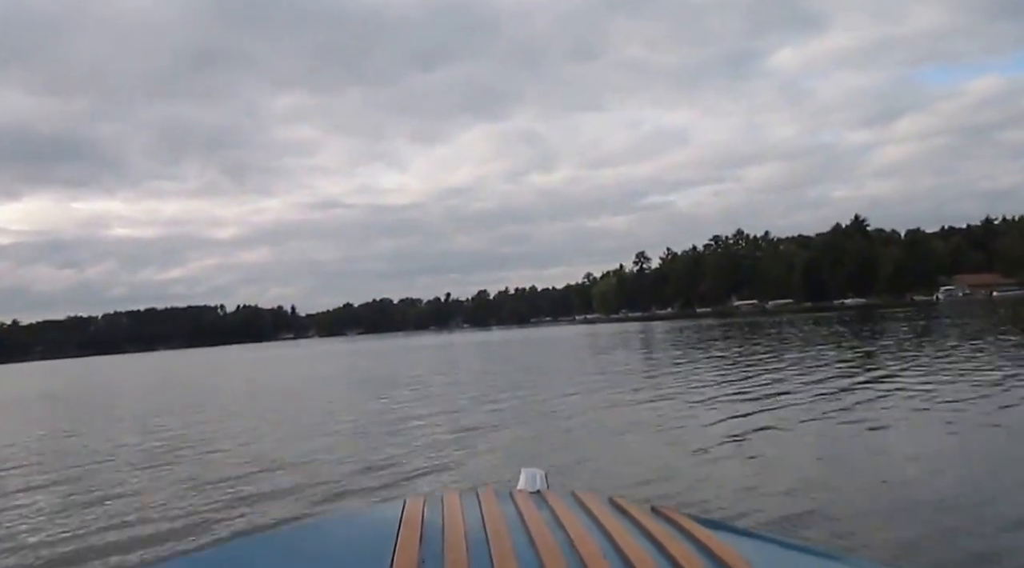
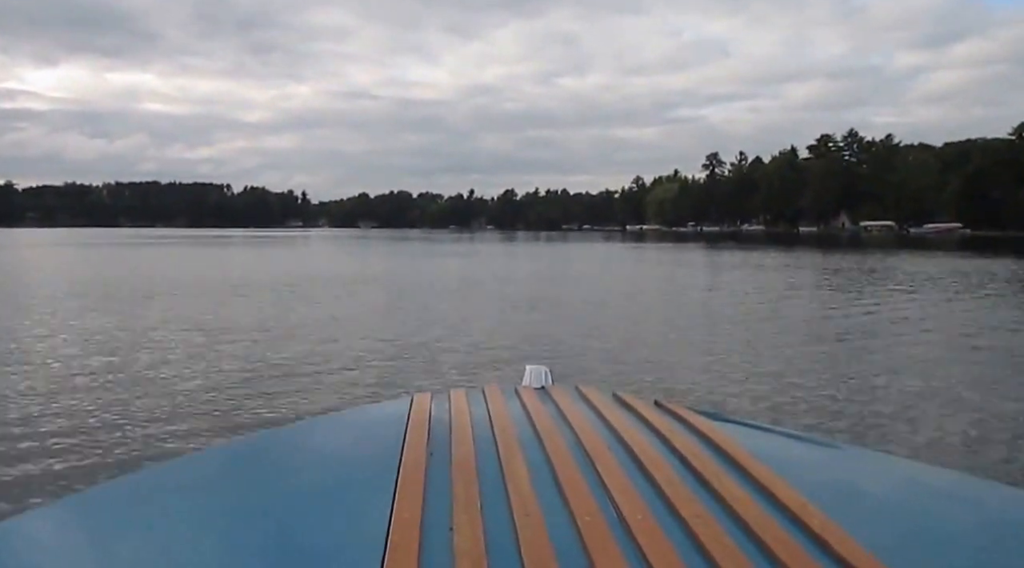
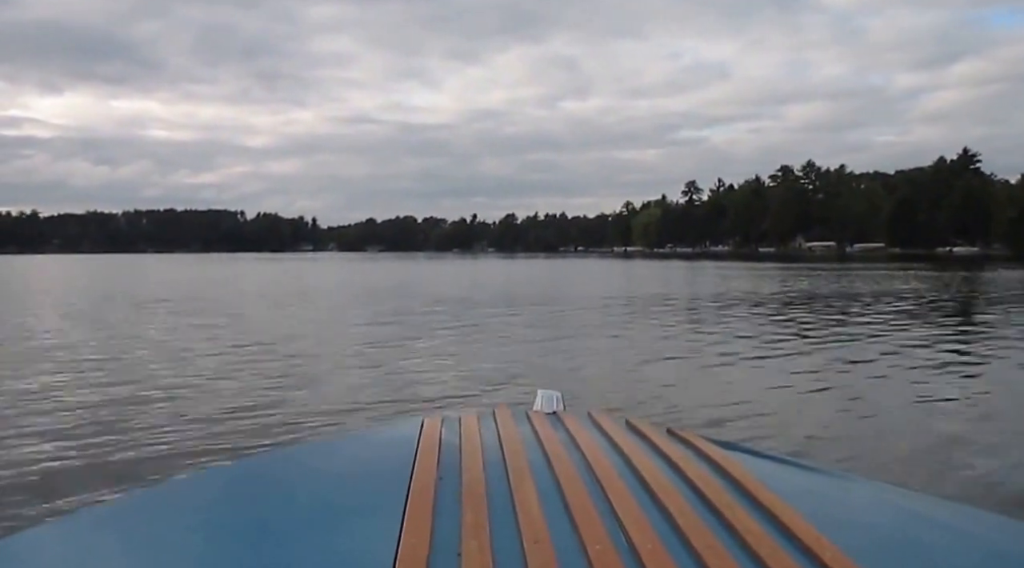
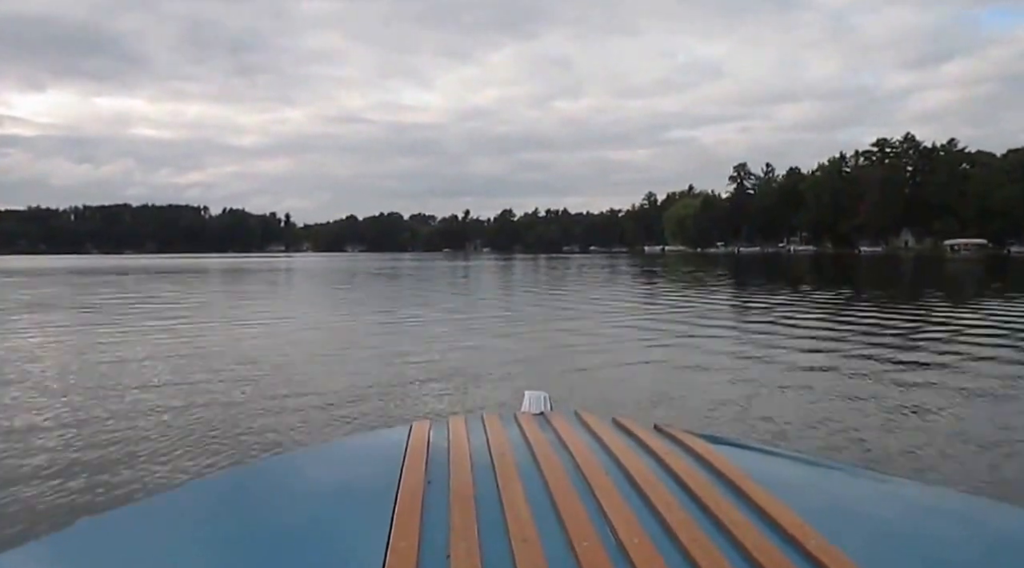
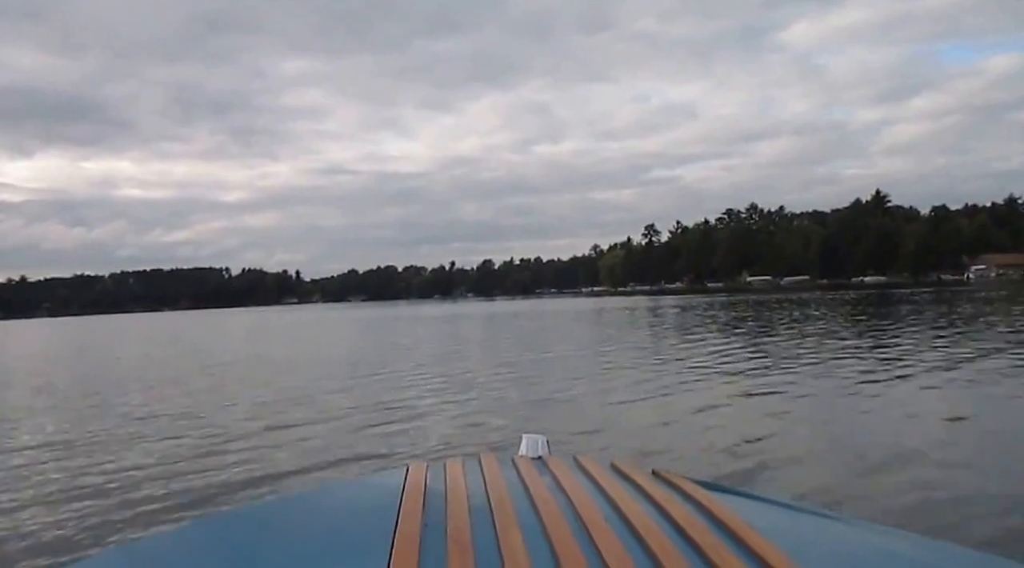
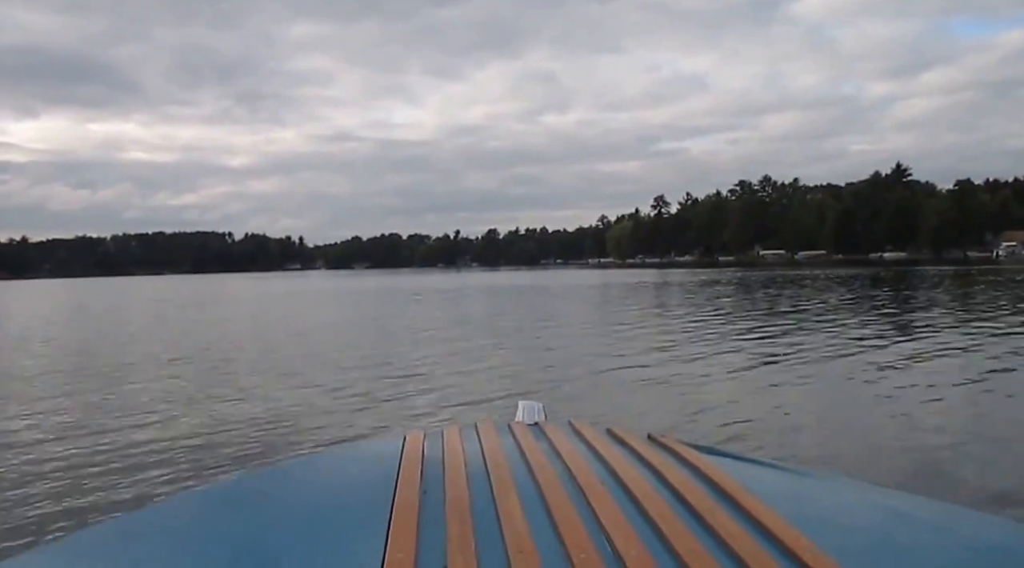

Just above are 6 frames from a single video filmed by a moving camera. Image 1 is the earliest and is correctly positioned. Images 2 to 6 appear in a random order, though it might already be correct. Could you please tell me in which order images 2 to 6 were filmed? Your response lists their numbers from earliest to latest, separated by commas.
5, 6, 3, 2, 4
